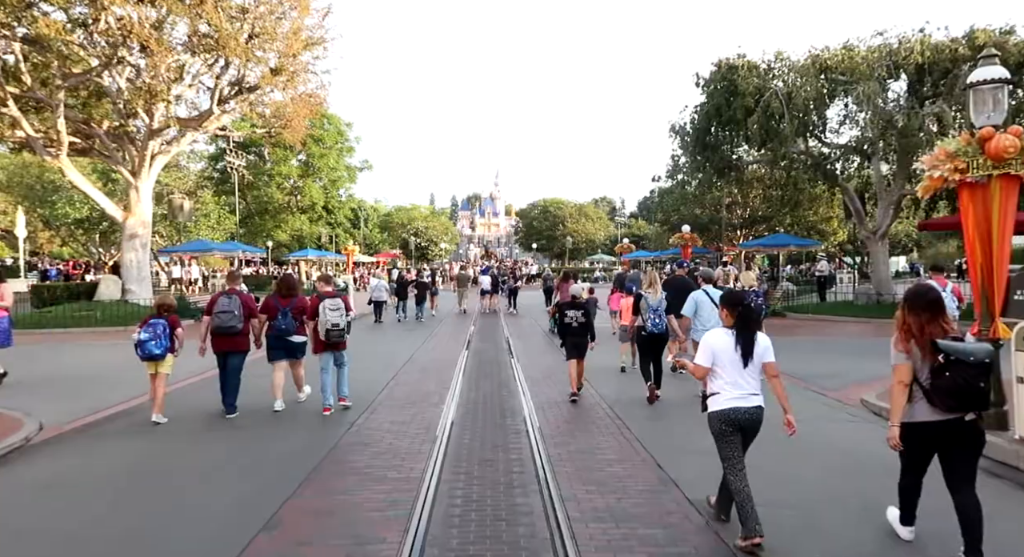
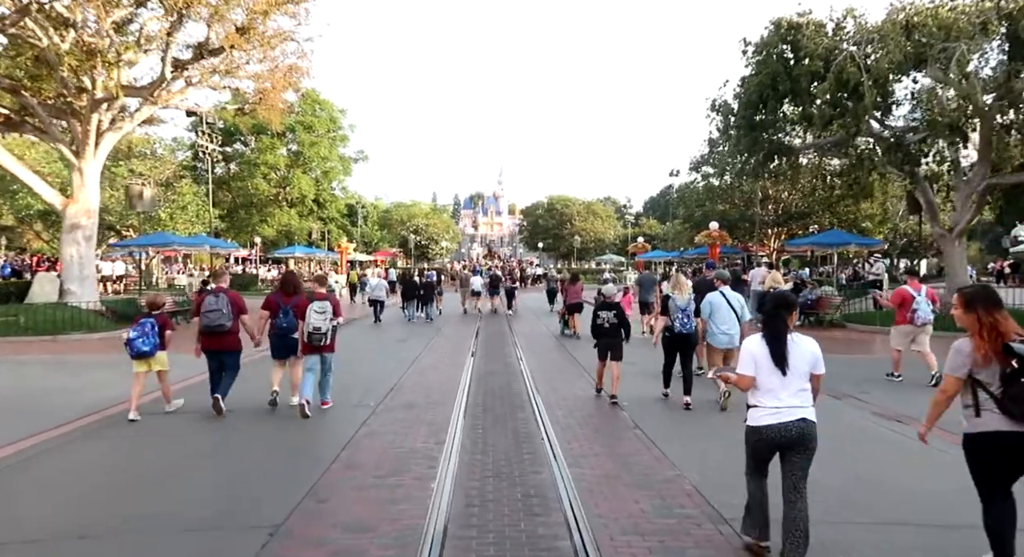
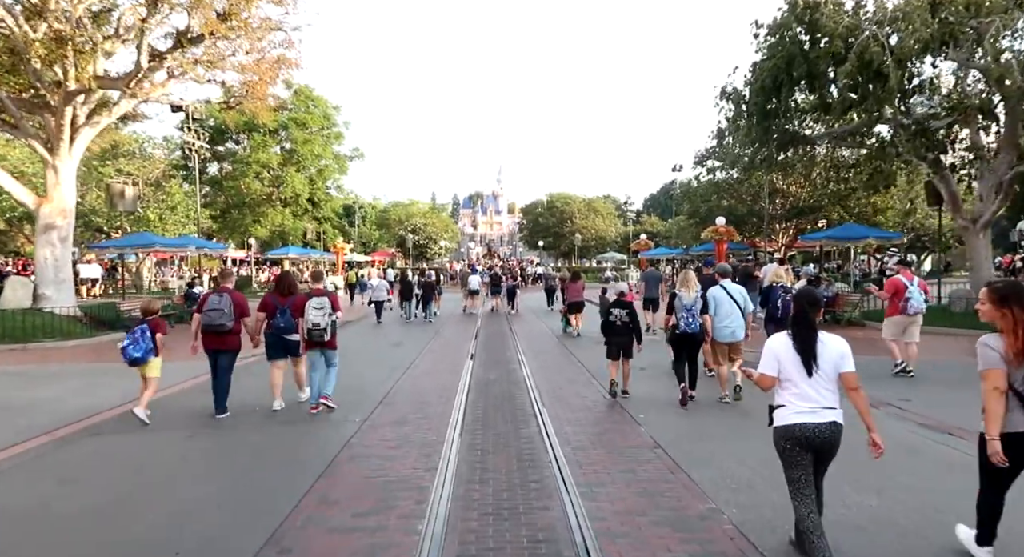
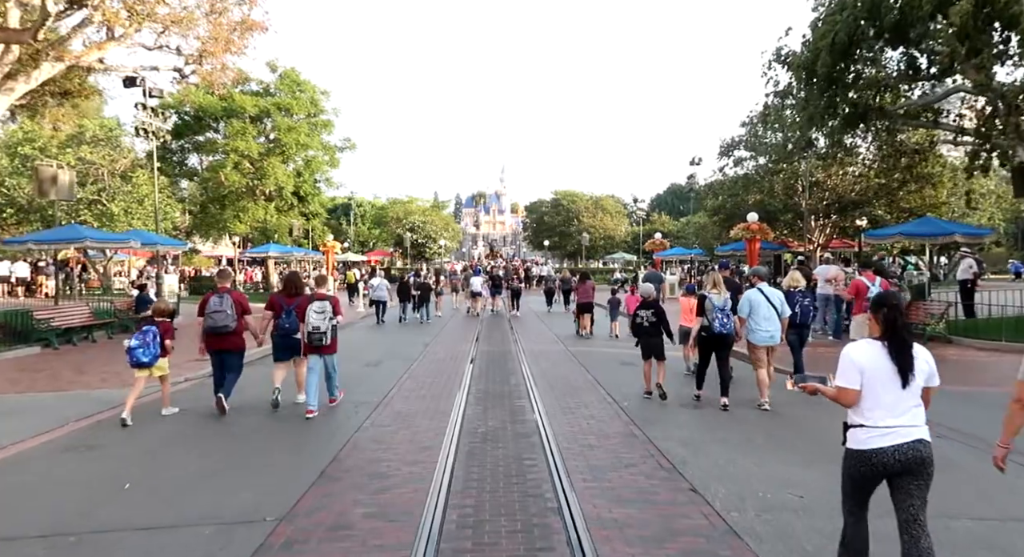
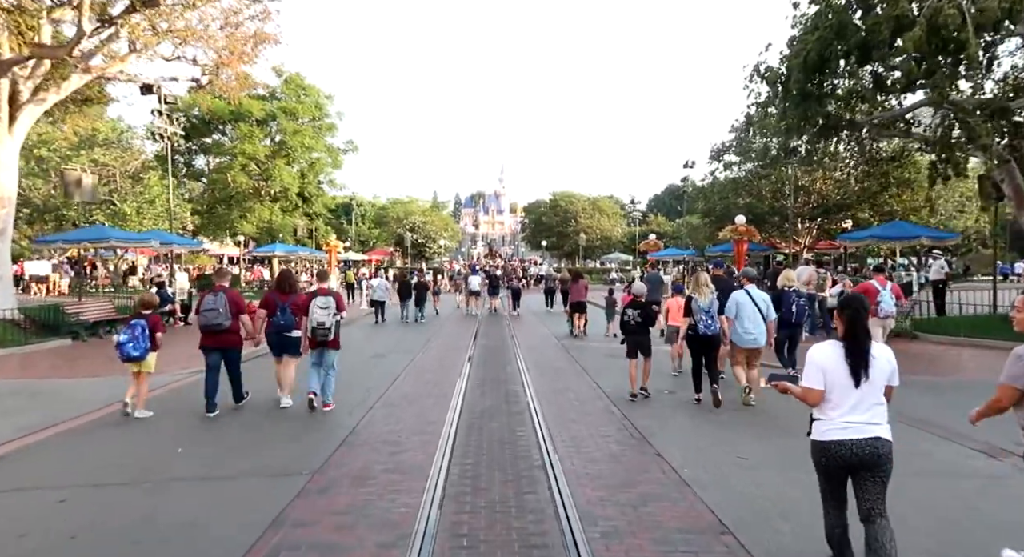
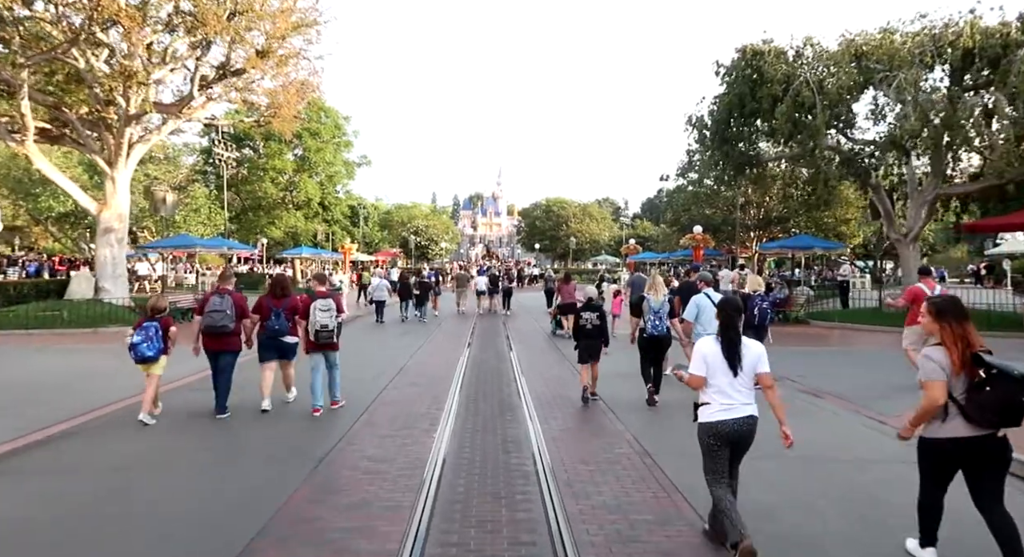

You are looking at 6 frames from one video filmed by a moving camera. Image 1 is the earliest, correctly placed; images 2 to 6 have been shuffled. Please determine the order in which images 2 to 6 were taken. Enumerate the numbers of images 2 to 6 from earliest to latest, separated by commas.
6, 2, 3, 5, 4
